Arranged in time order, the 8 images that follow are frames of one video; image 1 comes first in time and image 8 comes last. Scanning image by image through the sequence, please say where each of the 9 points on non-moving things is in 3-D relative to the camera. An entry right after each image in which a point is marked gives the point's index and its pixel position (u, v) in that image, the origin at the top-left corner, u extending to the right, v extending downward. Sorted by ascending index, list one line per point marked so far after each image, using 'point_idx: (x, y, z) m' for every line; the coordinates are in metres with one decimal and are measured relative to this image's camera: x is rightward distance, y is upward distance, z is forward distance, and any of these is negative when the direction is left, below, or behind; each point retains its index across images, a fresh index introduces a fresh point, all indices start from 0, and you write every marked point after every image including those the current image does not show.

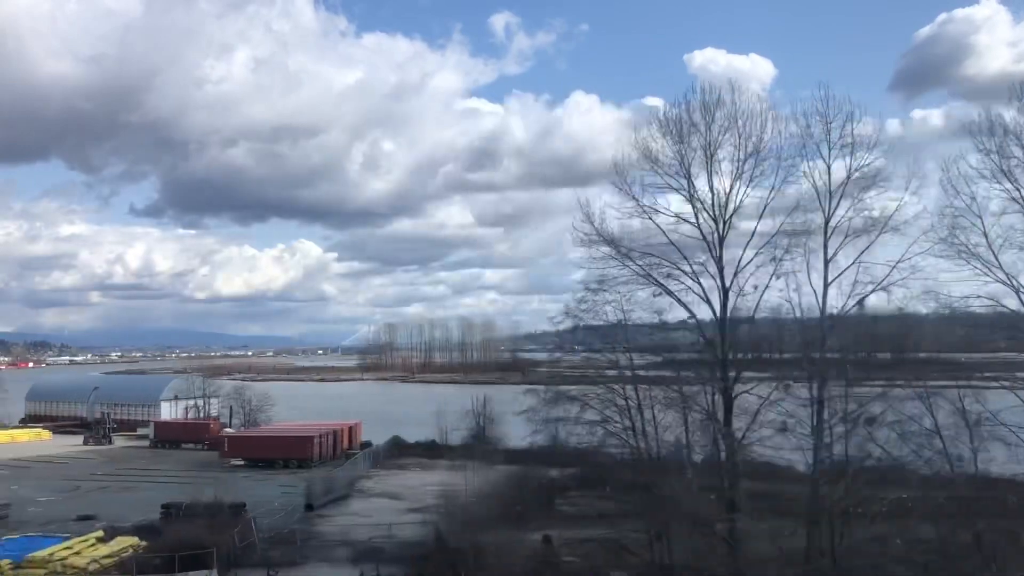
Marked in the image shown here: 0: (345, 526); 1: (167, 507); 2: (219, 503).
0: (-2.8, -4.1, +14.9) m
1: (-5.8, -3.8, +14.7) m
2: (-5.0, -3.8, +14.9) m
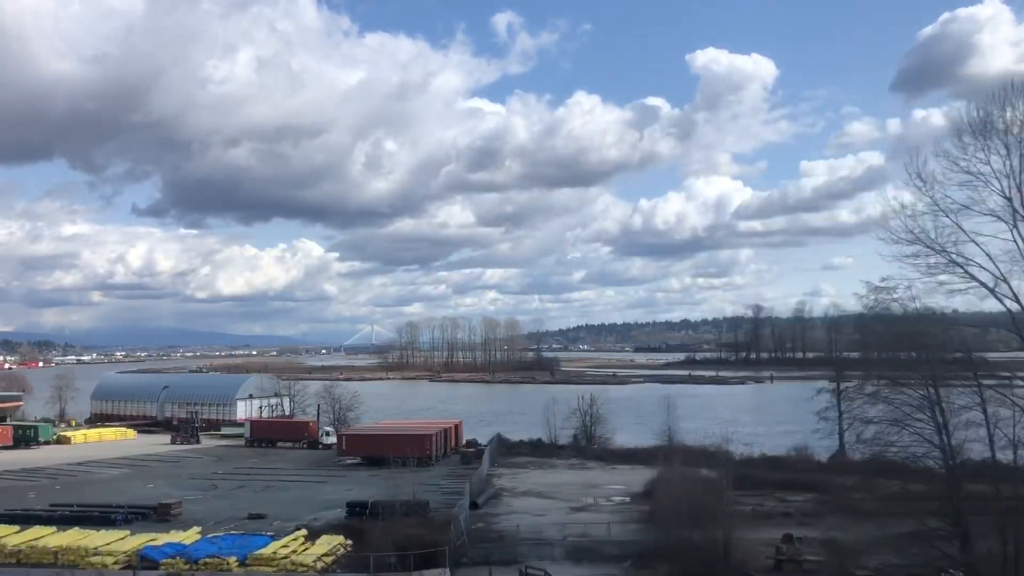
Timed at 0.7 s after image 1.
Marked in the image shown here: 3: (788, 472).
0: (+0.3, -4.1, +14.9) m
1: (-2.7, -3.8, +14.7) m
2: (-1.9, -3.7, +14.9) m
3: (+6.2, -4.1, +19.1) m
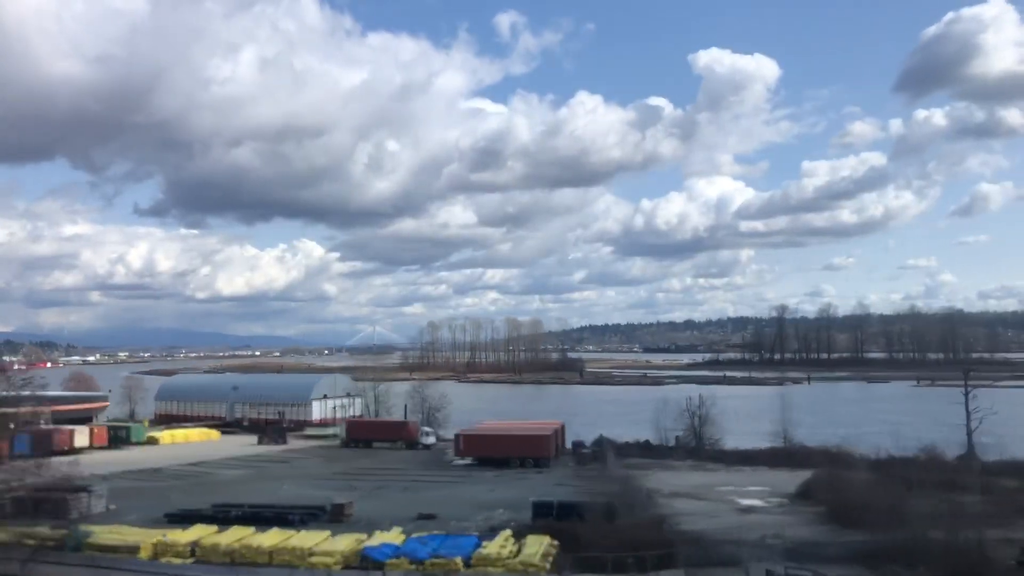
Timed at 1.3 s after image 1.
0: (+3.5, -4.1, +14.8) m
1: (+0.5, -3.8, +14.6) m
2: (+1.3, -3.7, +14.8) m
3: (+9.4, -4.1, +19.0) m
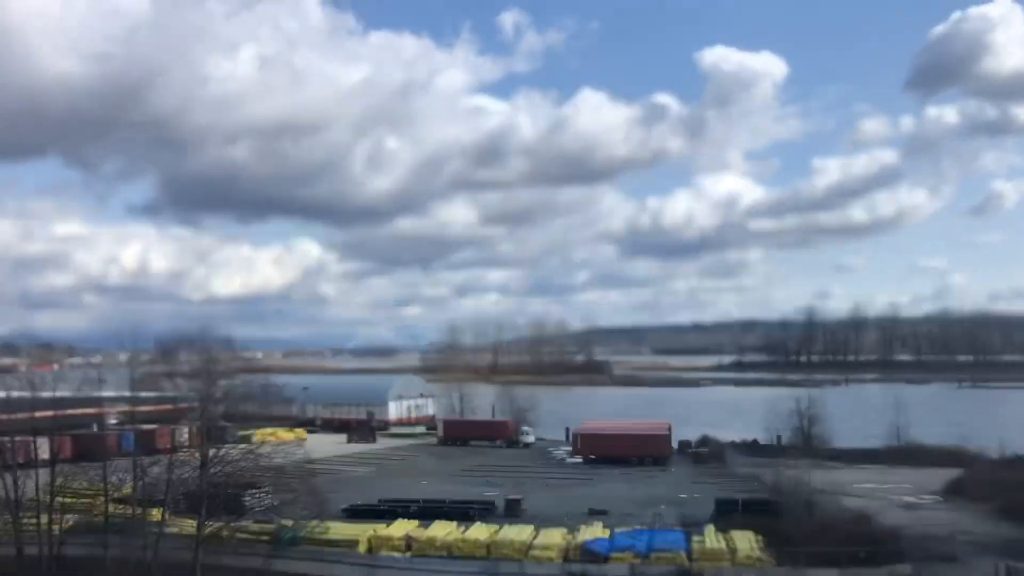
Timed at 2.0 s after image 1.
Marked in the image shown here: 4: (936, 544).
0: (+6.7, -4.1, +15.0) m
1: (+3.7, -3.8, +14.8) m
2: (+4.5, -3.7, +15.0) m
3: (+12.6, -4.1, +19.1) m
4: (+6.3, -3.8, +12.8) m
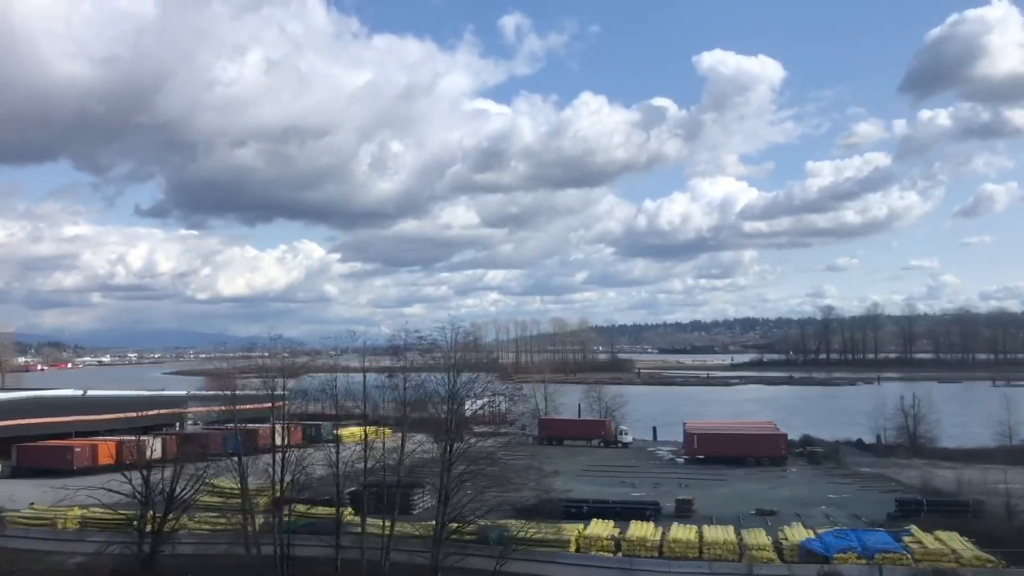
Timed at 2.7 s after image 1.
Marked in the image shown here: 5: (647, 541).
0: (+9.8, -4.0, +14.9) m
1: (+6.9, -3.8, +14.8) m
2: (+7.6, -3.7, +15.0) m
3: (+15.8, -4.0, +19.0) m
4: (+9.5, -3.8, +12.7) m
5: (+2.0, -3.8, +12.9) m
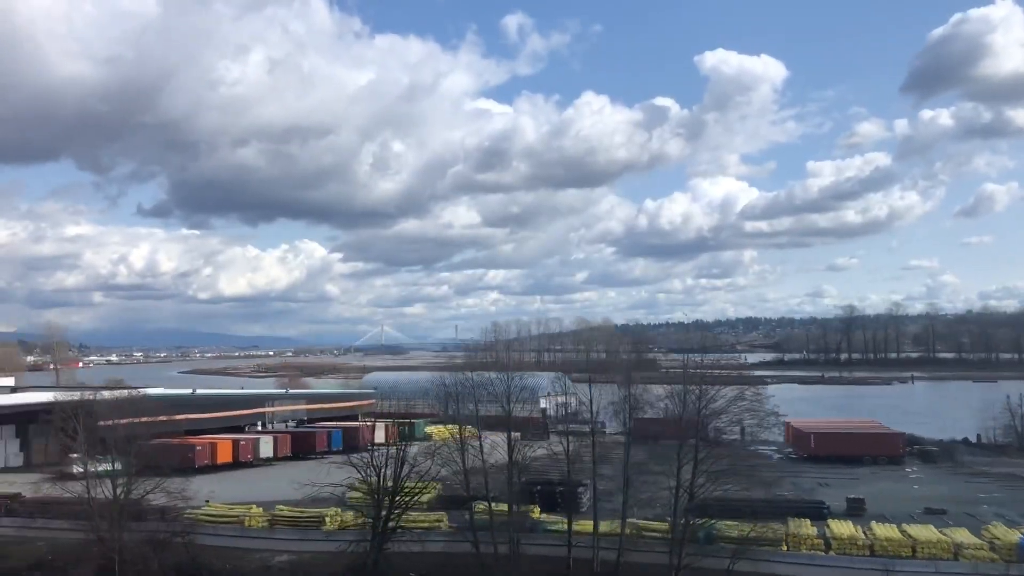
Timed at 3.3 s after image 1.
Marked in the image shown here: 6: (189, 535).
0: (+13.0, -4.0, +14.8) m
1: (+10.0, -3.7, +14.7) m
2: (+10.8, -3.7, +14.9) m
3: (+19.0, -4.0, +19.0) m
4: (+12.7, -3.8, +12.6) m
5: (+5.2, -3.8, +12.9) m
6: (-5.0, -3.8, +13.3) m
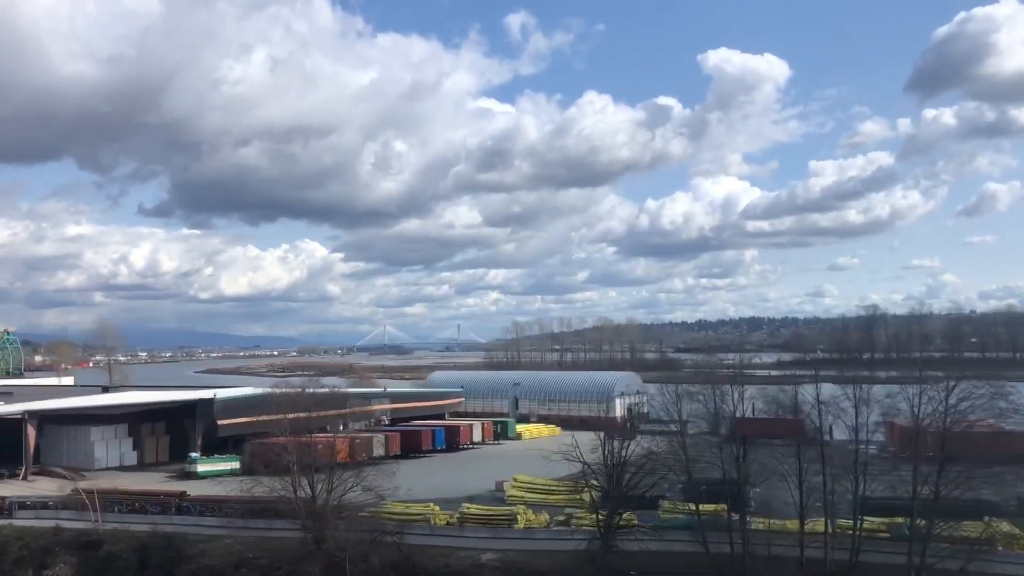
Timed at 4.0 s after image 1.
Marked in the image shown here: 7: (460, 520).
0: (+16.2, -4.0, +14.7) m
1: (+13.2, -3.7, +14.6) m
2: (+14.0, -3.7, +14.8) m
3: (+22.2, -4.0, +18.8) m
4: (+15.8, -3.8, +12.5) m
5: (+8.4, -3.8, +12.8) m
6: (-1.8, -3.8, +13.3) m
7: (-0.9, -3.9, +14.5) m
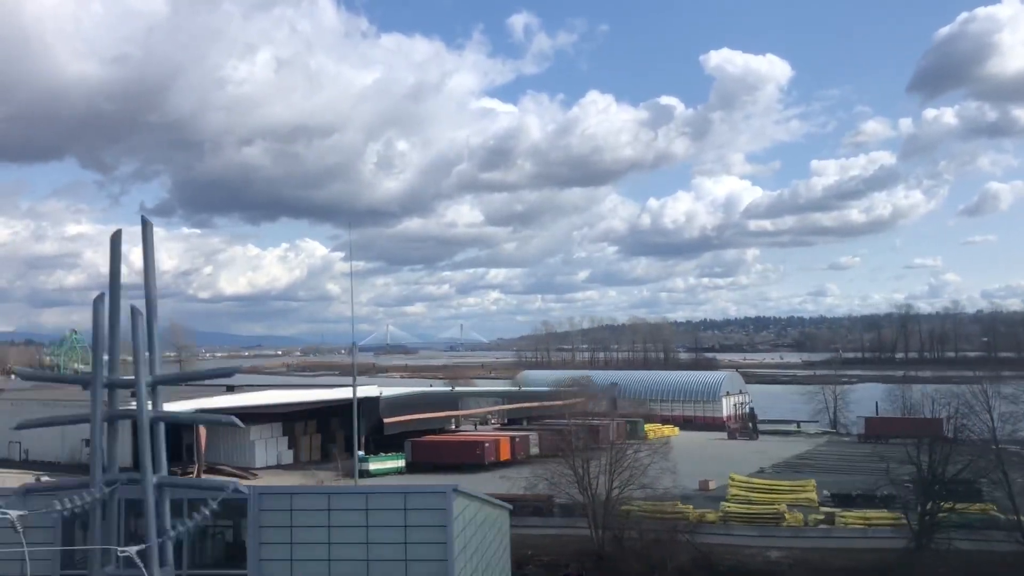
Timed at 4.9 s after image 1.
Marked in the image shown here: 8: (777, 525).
0: (+20.7, -3.9, +14.5) m
1: (+17.7, -3.7, +14.5) m
2: (+18.5, -3.6, +14.6) m
3: (+26.7, -3.9, +18.5) m
4: (+20.3, -3.7, +12.3) m
5: (+12.8, -3.7, +12.7) m
6: (+2.6, -3.8, +13.2) m
7: (+3.6, -3.9, +14.4) m
8: (+4.4, -3.9, +14.2) m
